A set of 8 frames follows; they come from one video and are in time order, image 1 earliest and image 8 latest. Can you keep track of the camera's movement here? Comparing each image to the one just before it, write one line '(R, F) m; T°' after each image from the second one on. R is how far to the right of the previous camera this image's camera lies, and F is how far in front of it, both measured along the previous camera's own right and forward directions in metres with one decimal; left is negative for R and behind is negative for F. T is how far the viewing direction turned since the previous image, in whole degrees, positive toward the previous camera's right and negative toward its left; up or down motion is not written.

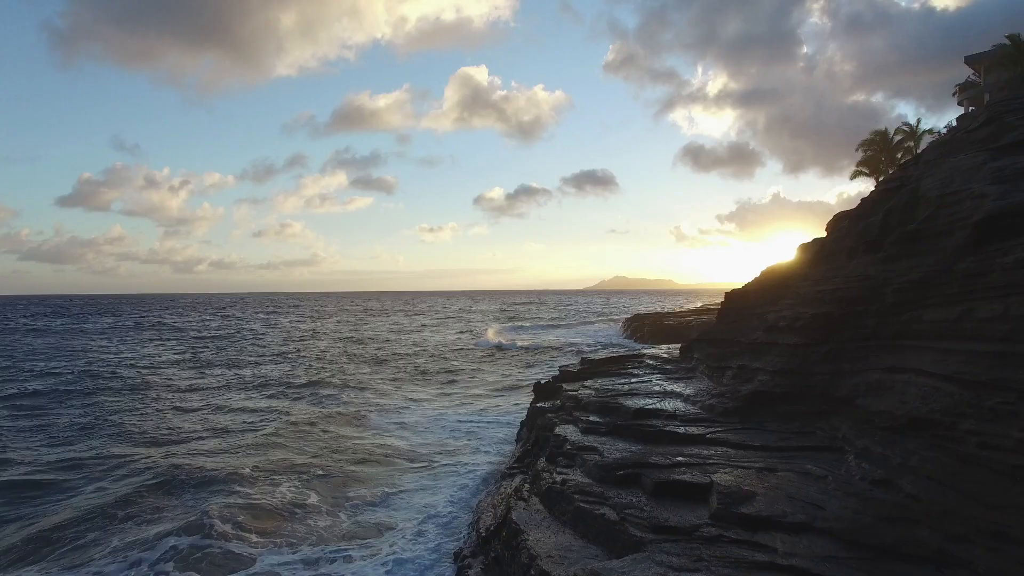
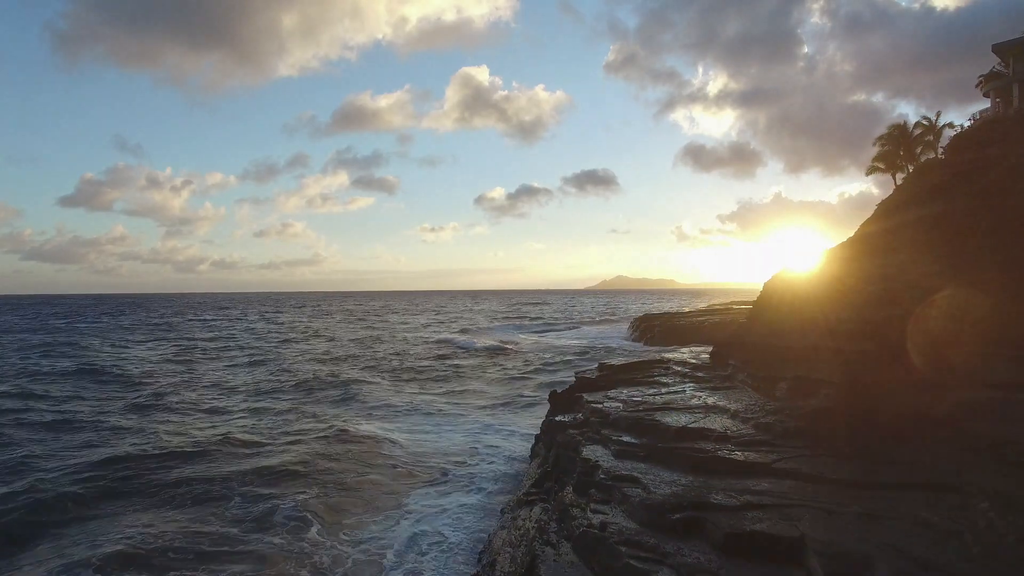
(-0.2, +0.9) m; 0°
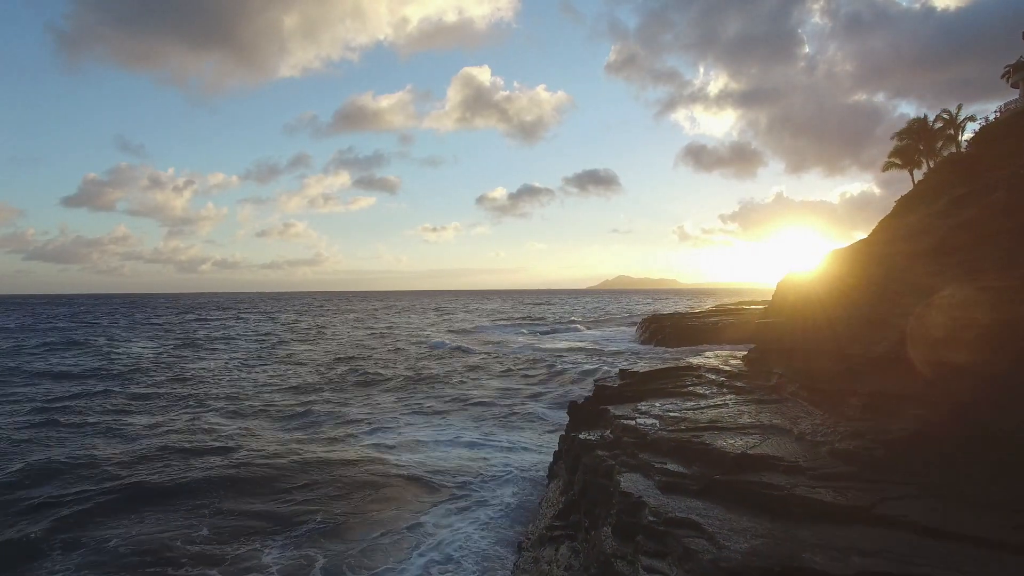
(-0.8, -0.6) m; 0°
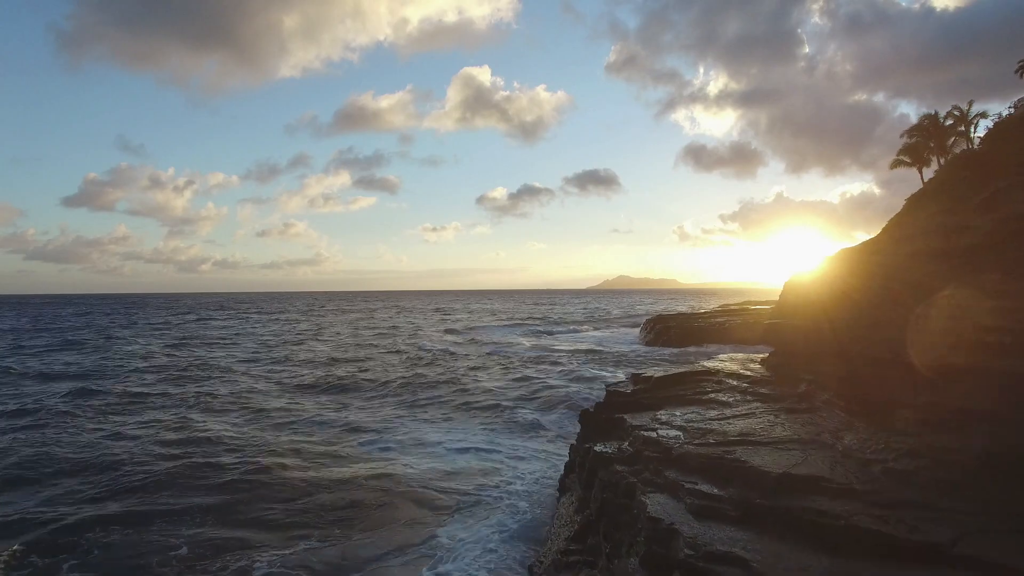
(-0.5, -1.8) m; 0°
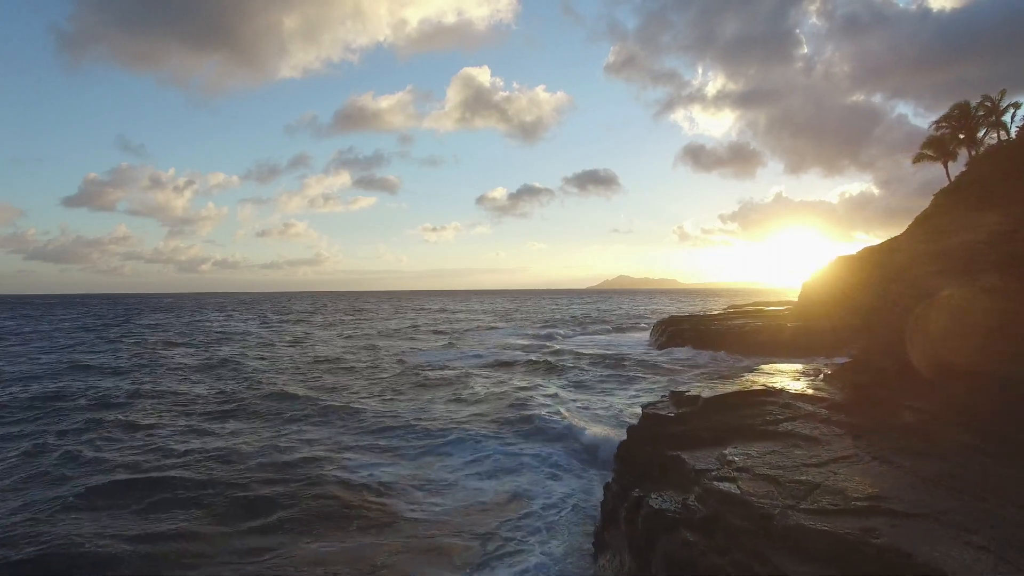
(-0.5, +1.8) m; 0°
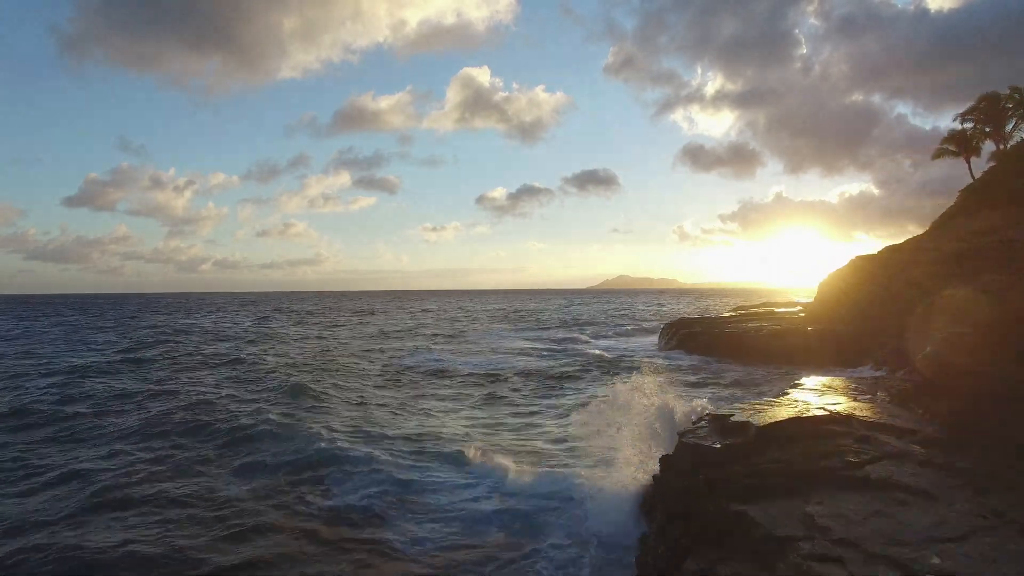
(-0.3, +1.8) m; 0°
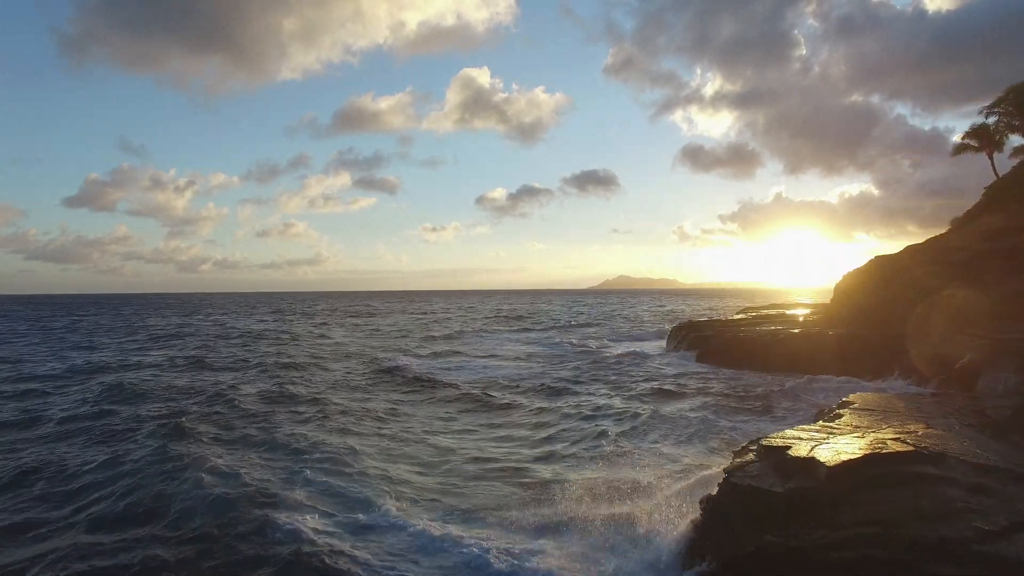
(-0.3, +1.6) m; 0°
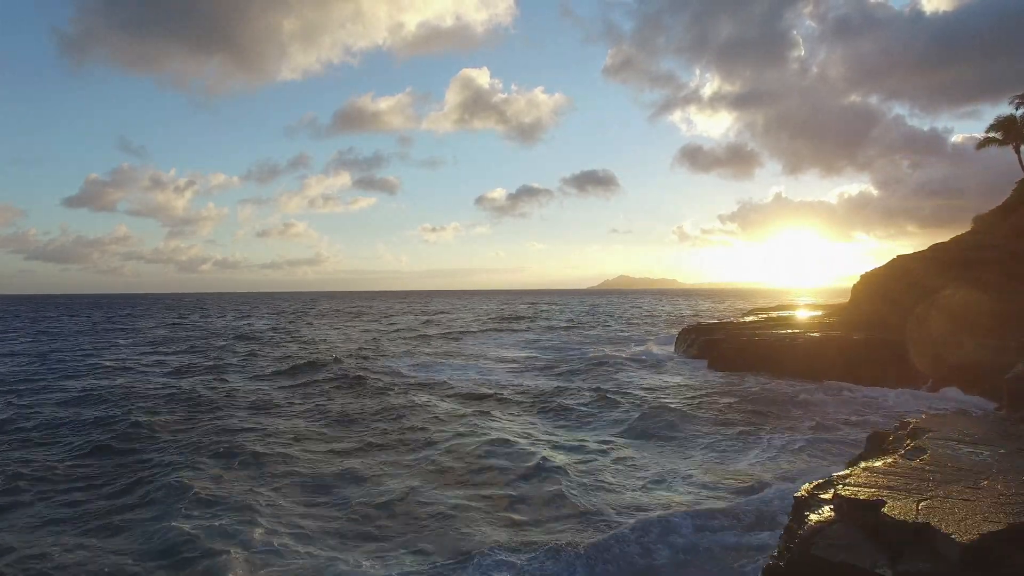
(+0.1, +0.7) m; 0°
